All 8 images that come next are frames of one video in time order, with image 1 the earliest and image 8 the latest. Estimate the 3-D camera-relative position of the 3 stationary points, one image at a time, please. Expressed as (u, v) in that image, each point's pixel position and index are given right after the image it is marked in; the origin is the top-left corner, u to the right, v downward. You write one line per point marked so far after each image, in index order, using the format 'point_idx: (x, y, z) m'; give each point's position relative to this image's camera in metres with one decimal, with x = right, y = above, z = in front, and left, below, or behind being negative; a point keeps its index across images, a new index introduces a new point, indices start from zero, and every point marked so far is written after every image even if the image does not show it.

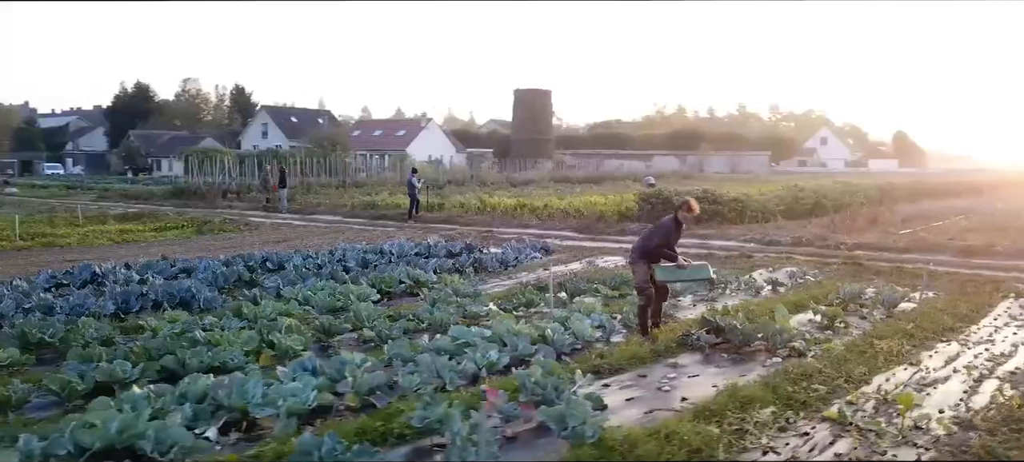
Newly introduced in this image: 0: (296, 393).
0: (-1.5, -1.1, +5.4) m
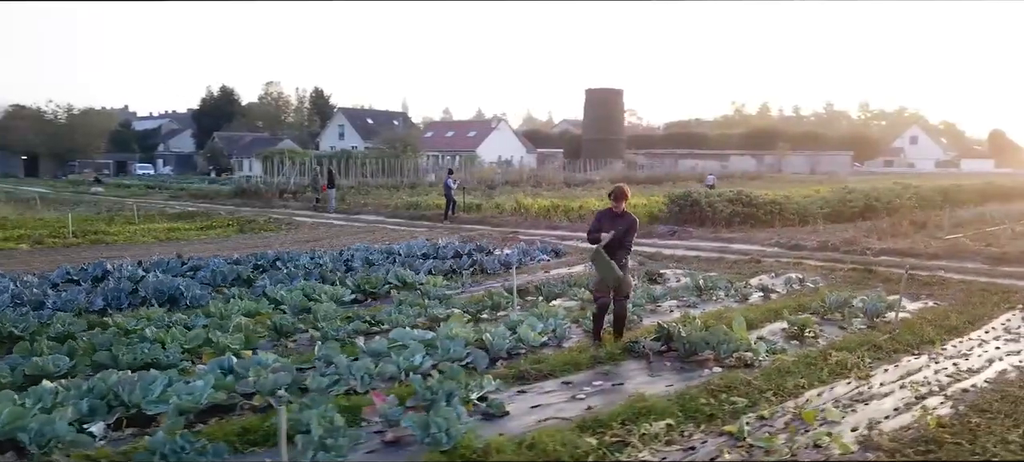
0: (-2.2, -1.1, +5.6) m
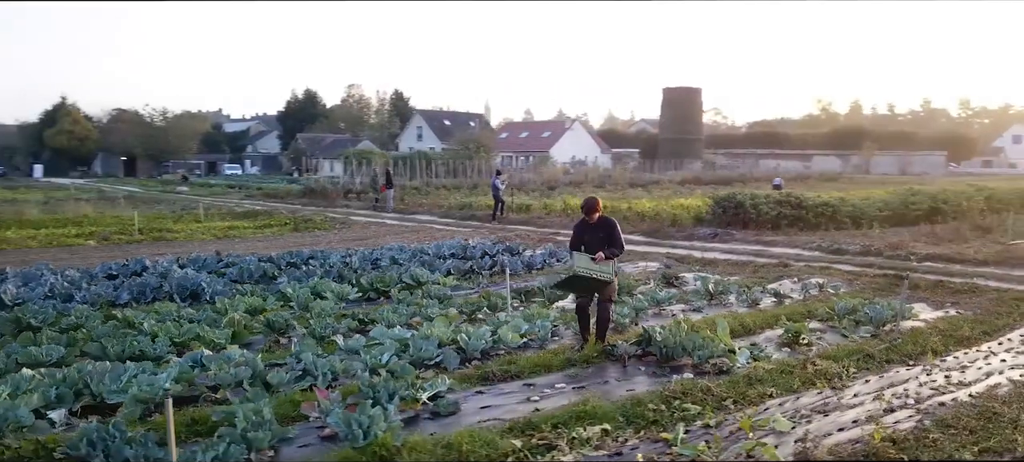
0: (-2.6, -1.1, +5.9) m
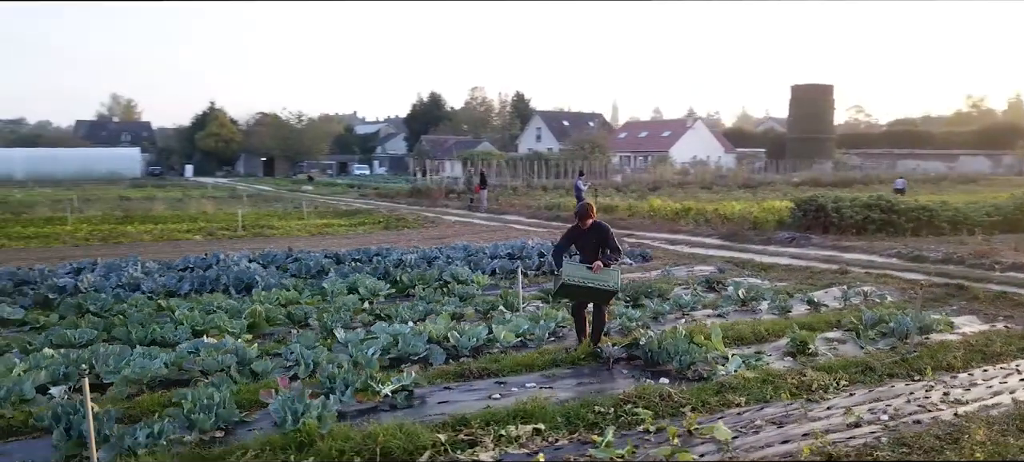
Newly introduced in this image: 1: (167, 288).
0: (-3.0, -1.1, +6.5) m
1: (-4.7, -0.8, +11.0) m
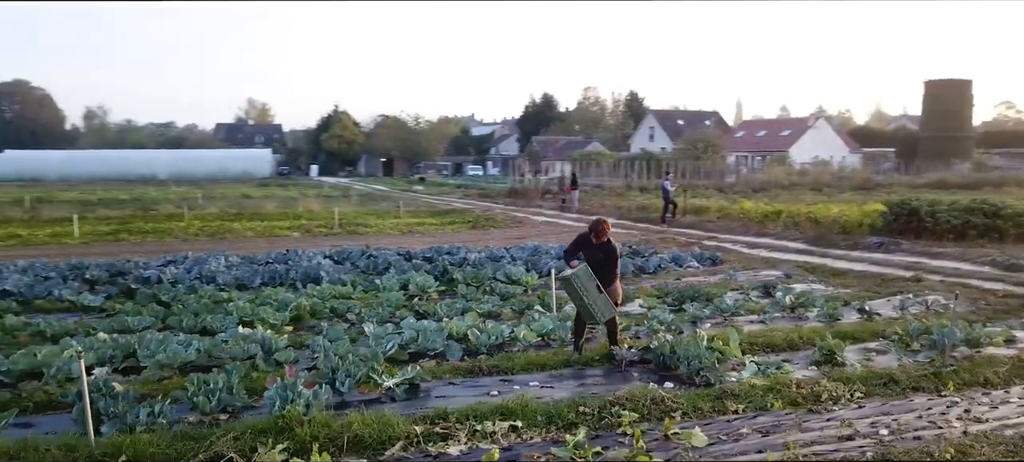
0: (-2.9, -1.1, +7.0) m
1: (-4.0, -0.7, +11.8) m
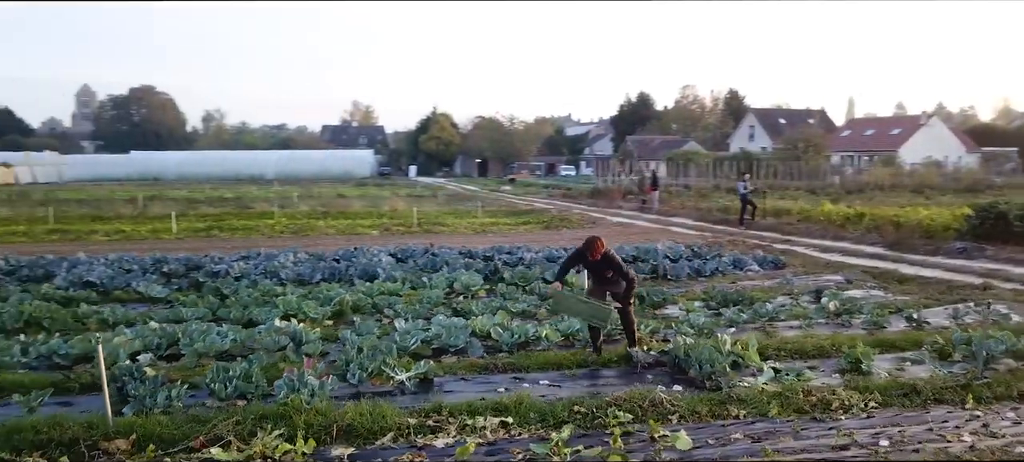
0: (-2.8, -1.0, +7.5) m
1: (-3.3, -0.7, +12.4) m
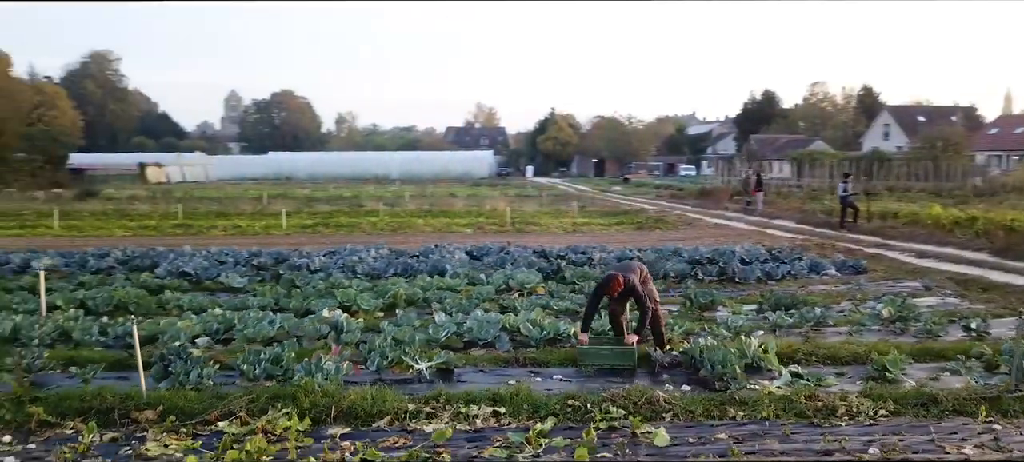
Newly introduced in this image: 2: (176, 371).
0: (-2.6, -1.0, +8.2) m
1: (-2.3, -0.7, +13.1) m
2: (-2.7, -1.1, +6.5) m
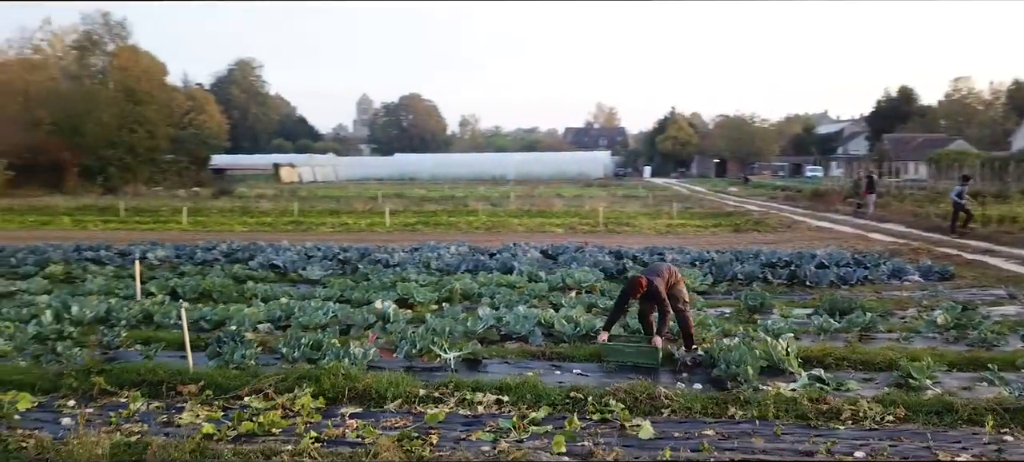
0: (-2.2, -0.9, +8.8) m
1: (-1.1, -0.6, +13.6) m
2: (-2.6, -1.1, +7.3) m
